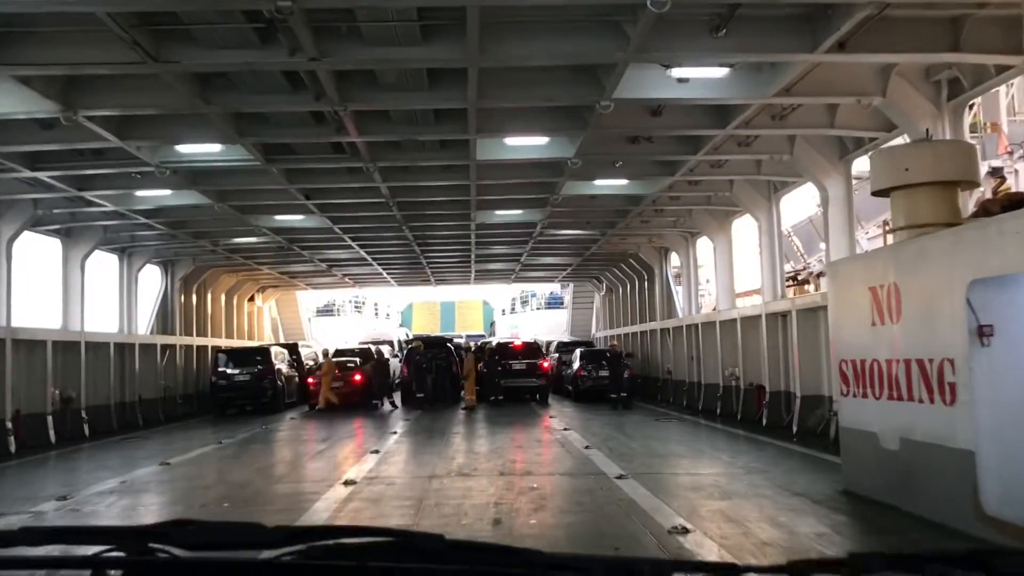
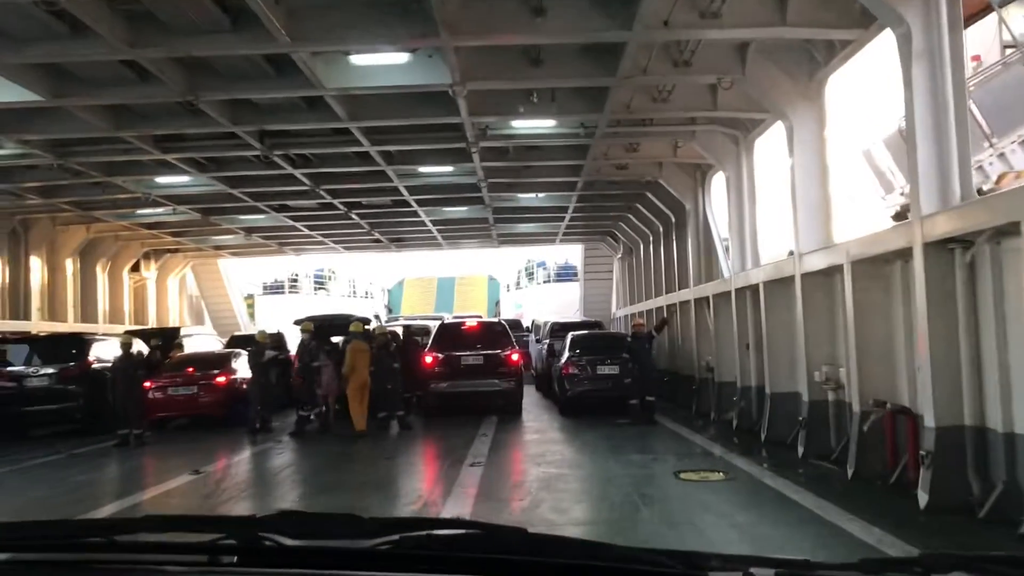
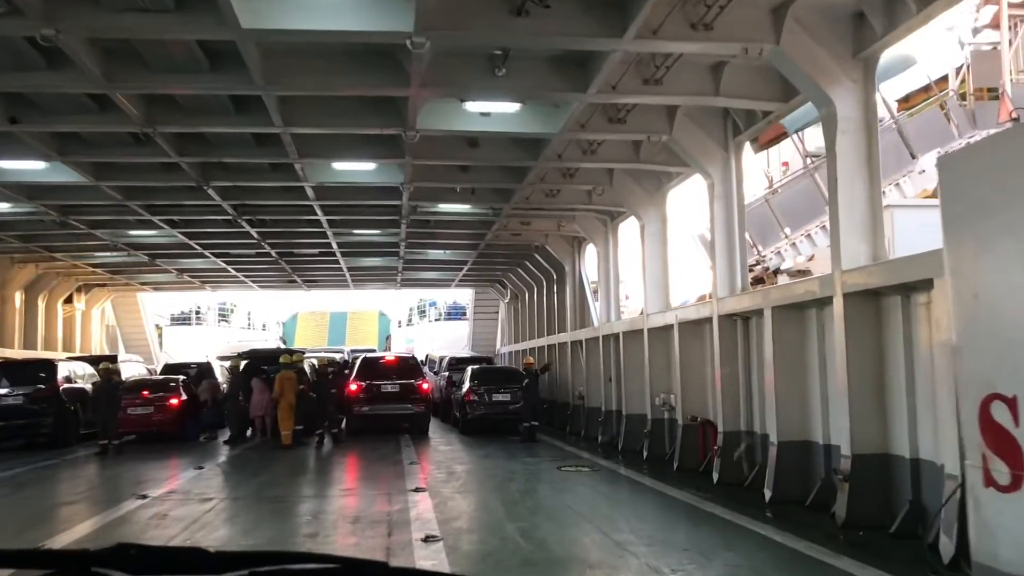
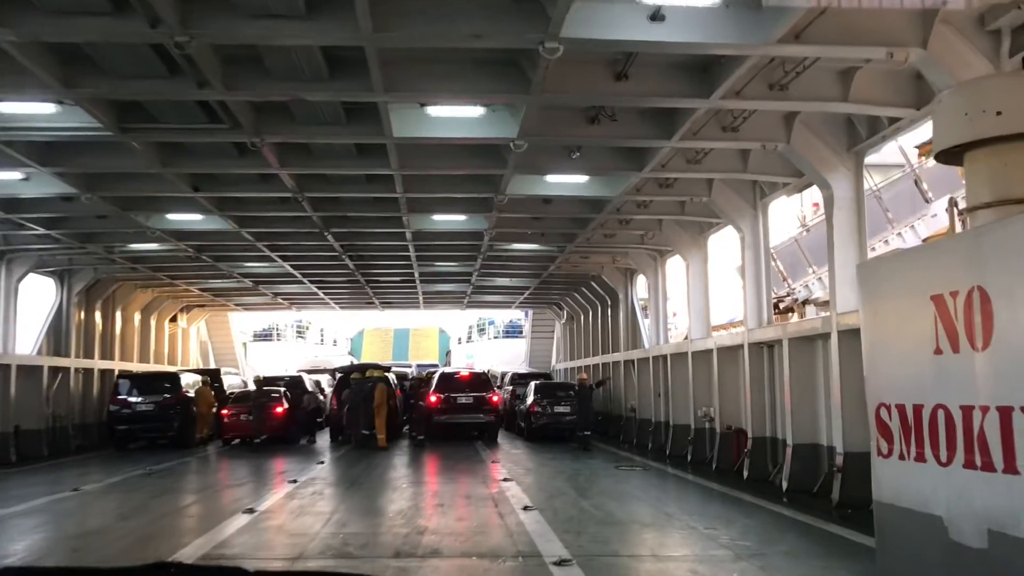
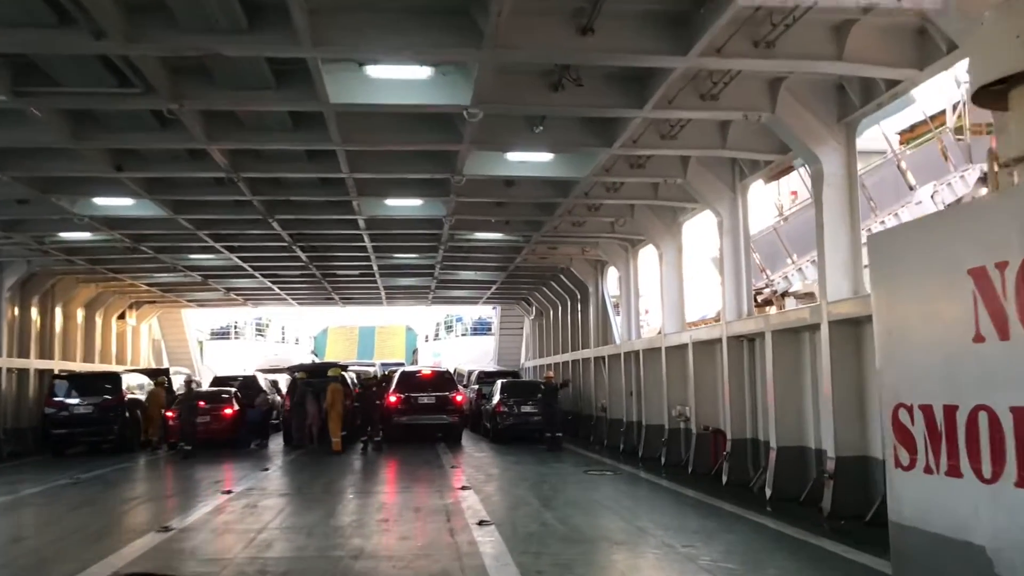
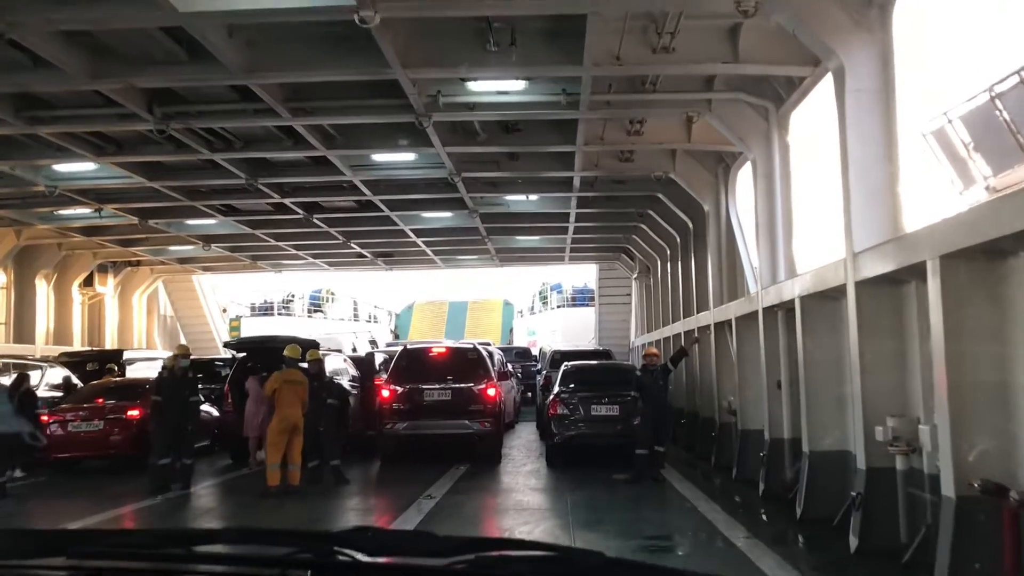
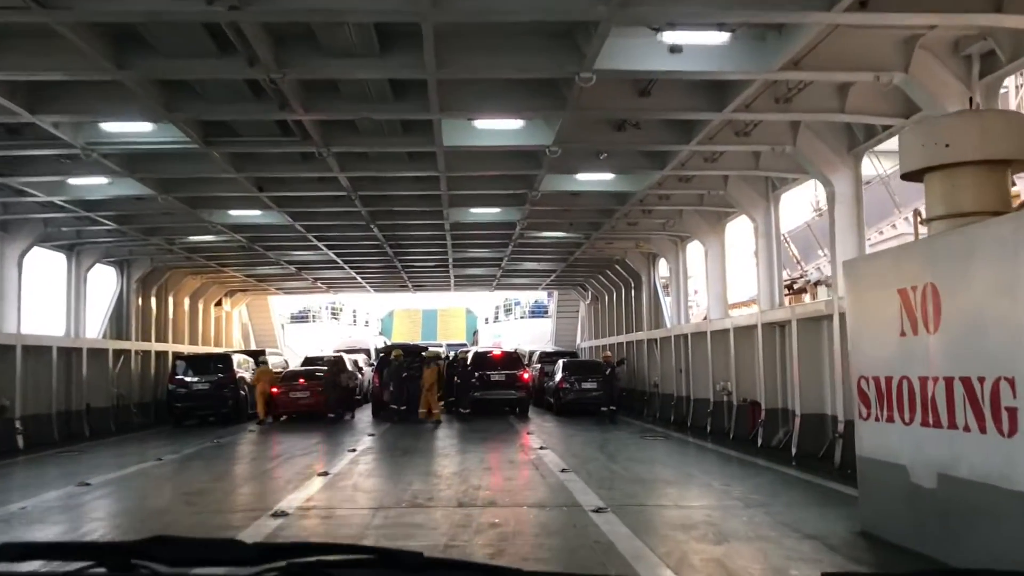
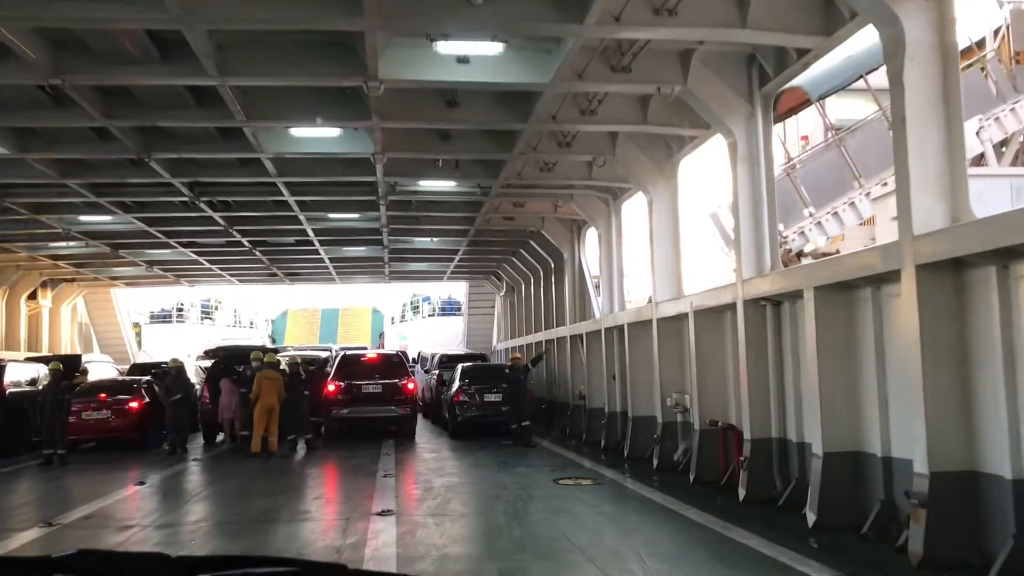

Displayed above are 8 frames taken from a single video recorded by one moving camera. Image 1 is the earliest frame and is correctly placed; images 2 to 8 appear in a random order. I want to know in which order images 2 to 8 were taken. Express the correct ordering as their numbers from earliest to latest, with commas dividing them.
7, 4, 5, 3, 8, 2, 6
